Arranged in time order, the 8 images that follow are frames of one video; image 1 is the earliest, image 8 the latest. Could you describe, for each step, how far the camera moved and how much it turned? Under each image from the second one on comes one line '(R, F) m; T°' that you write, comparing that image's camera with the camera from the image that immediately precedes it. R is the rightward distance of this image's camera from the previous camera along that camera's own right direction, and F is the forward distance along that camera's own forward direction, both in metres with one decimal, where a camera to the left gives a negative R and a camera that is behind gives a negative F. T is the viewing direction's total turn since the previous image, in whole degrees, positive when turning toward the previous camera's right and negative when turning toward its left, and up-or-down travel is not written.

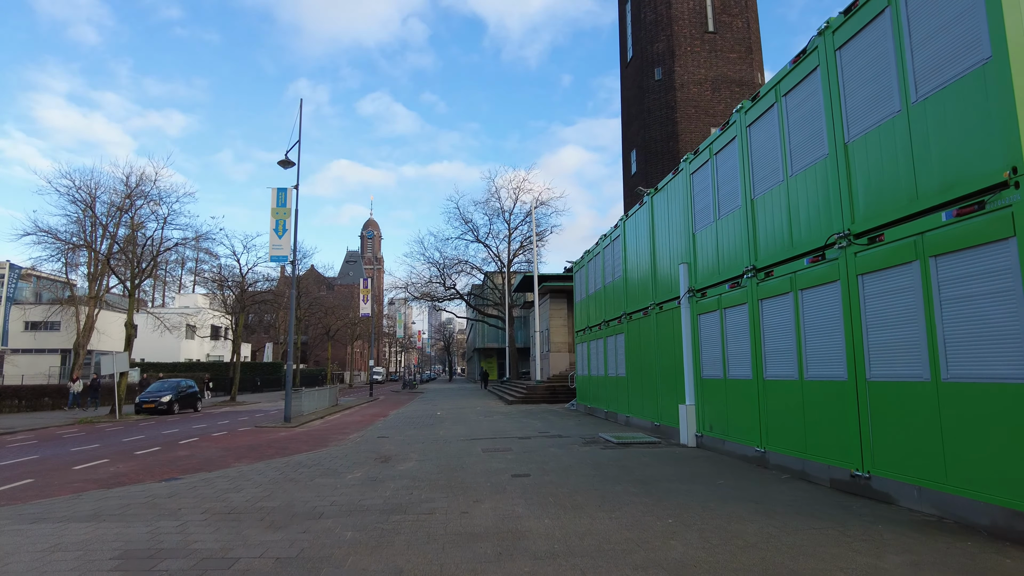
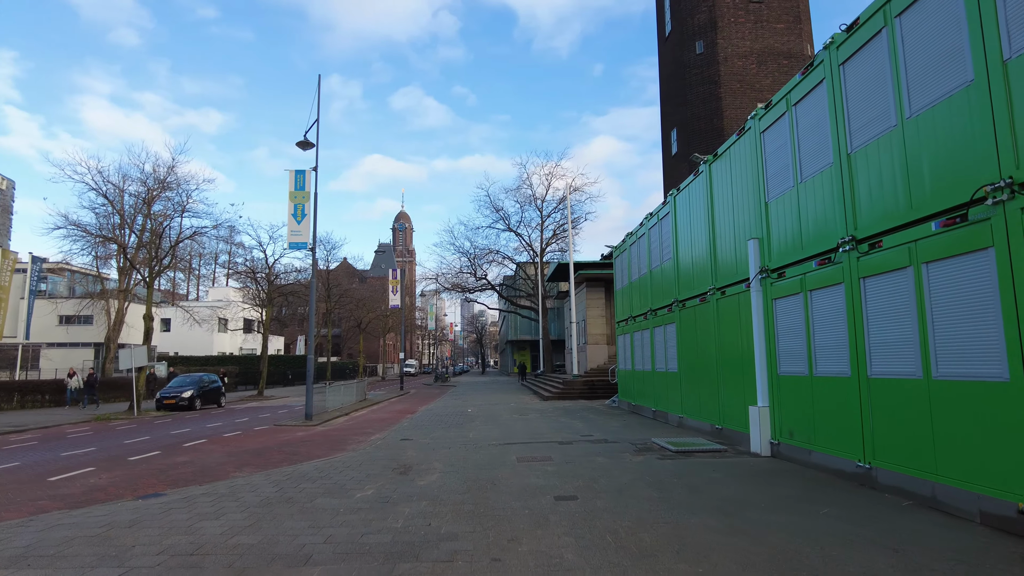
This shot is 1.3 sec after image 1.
(-0.1, +1.7) m; -3°
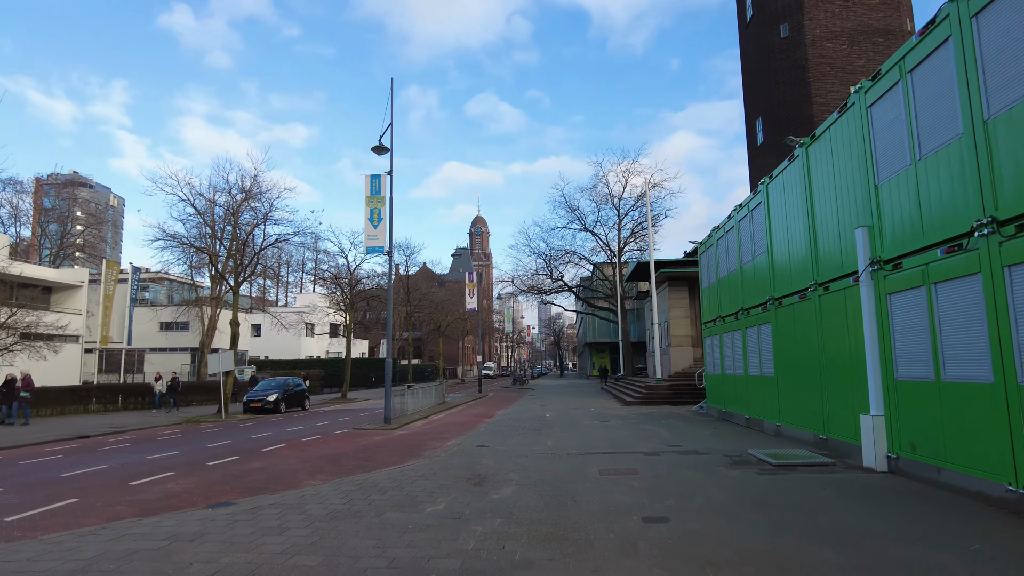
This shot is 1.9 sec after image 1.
(0.0, +0.6) m; -7°
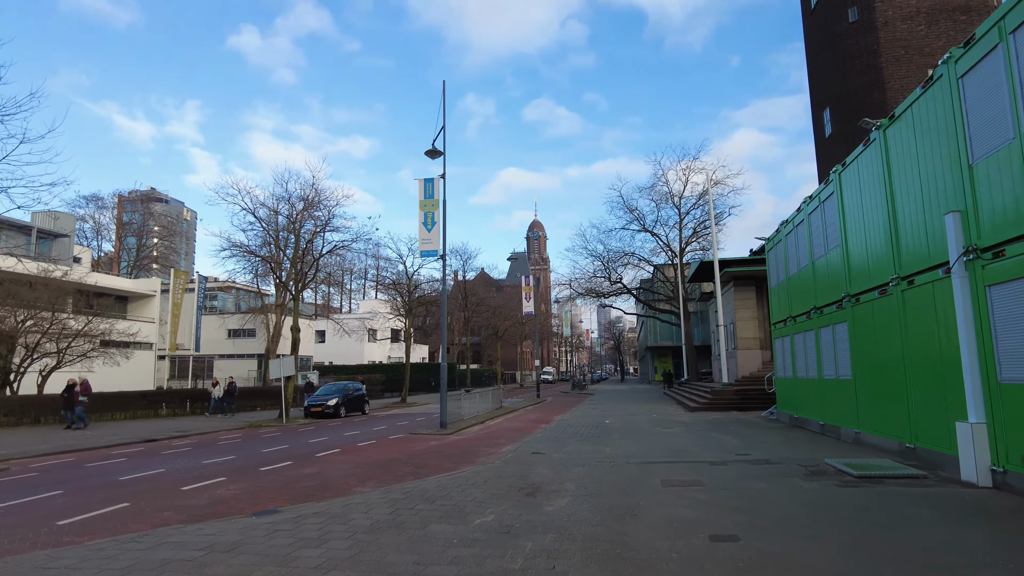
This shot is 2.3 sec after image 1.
(+0.1, +0.5) m; -5°
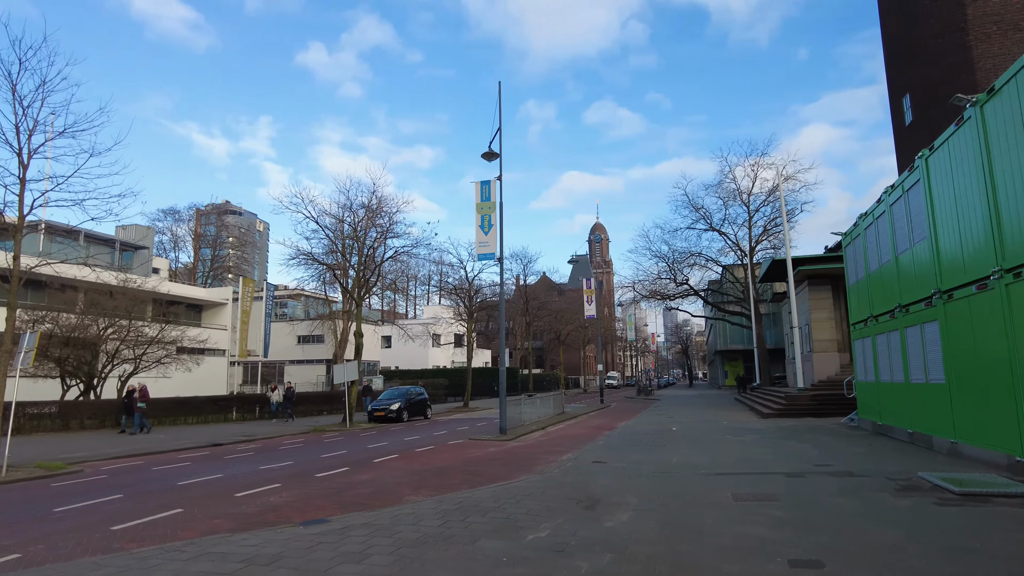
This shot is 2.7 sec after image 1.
(+0.1, +0.5) m; -6°
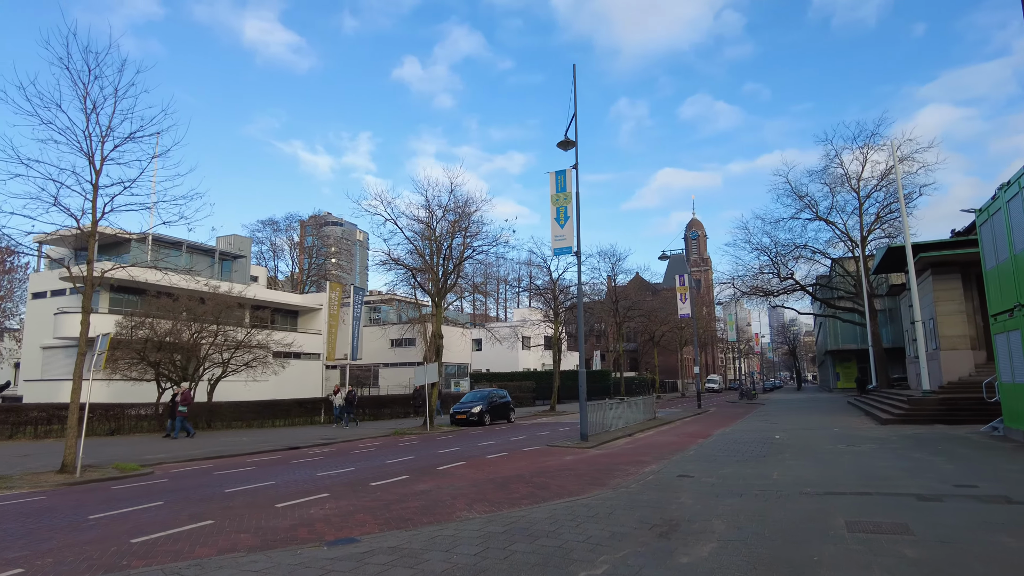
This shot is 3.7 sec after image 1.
(+0.4, +1.2) m; -8°
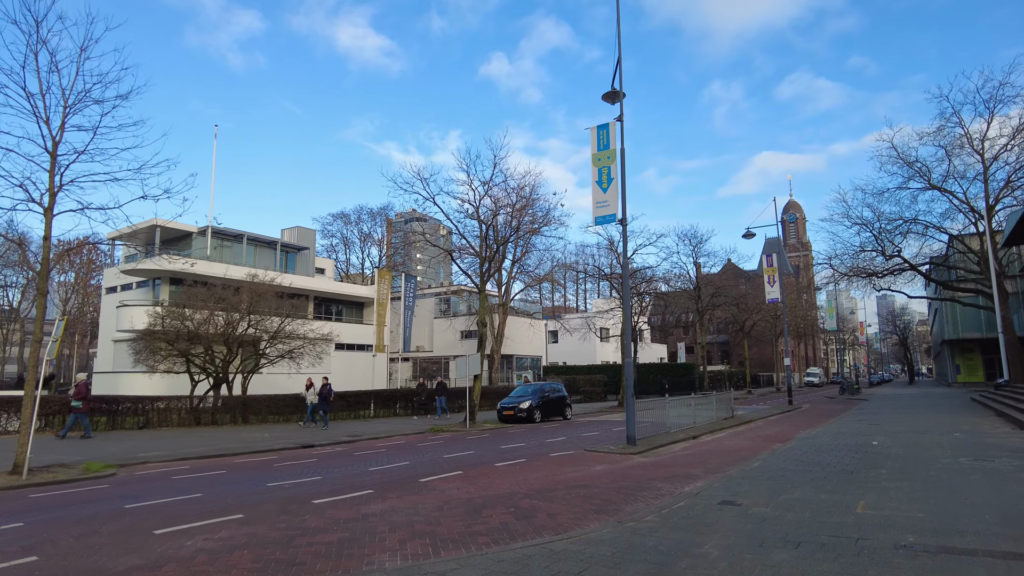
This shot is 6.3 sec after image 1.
(+1.3, +2.7) m; -8°
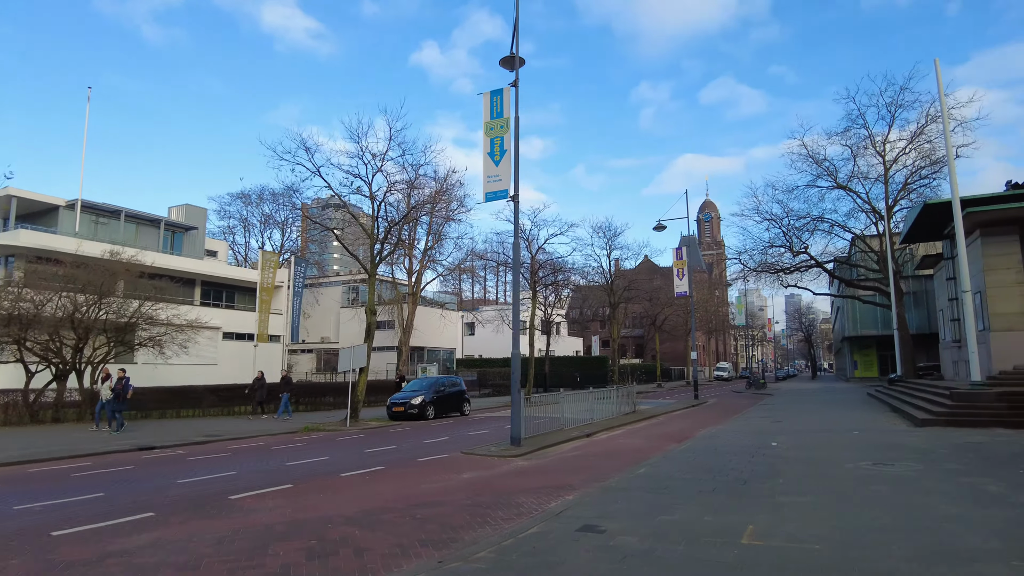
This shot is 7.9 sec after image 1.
(+1.0, +1.6) m; +7°
